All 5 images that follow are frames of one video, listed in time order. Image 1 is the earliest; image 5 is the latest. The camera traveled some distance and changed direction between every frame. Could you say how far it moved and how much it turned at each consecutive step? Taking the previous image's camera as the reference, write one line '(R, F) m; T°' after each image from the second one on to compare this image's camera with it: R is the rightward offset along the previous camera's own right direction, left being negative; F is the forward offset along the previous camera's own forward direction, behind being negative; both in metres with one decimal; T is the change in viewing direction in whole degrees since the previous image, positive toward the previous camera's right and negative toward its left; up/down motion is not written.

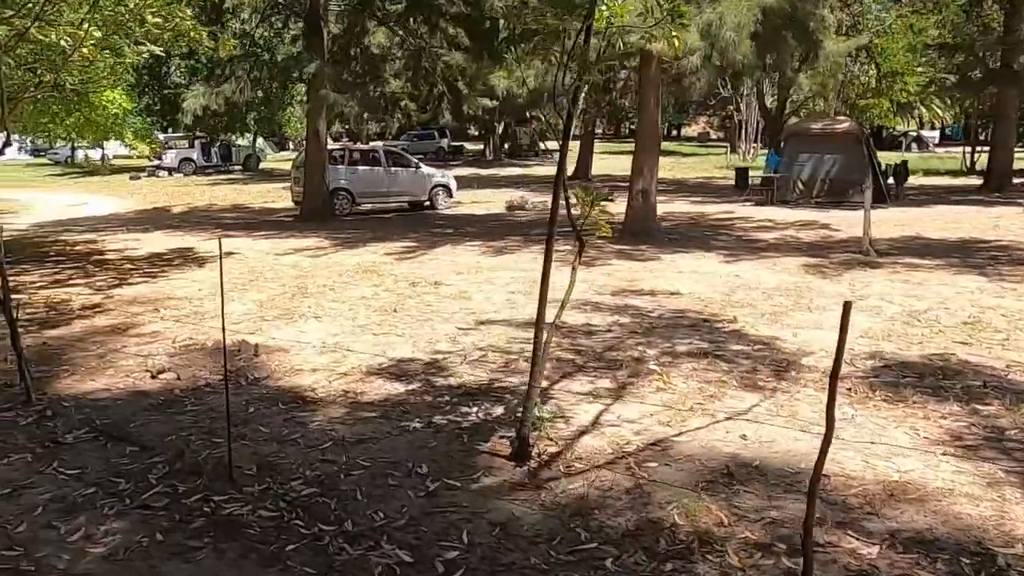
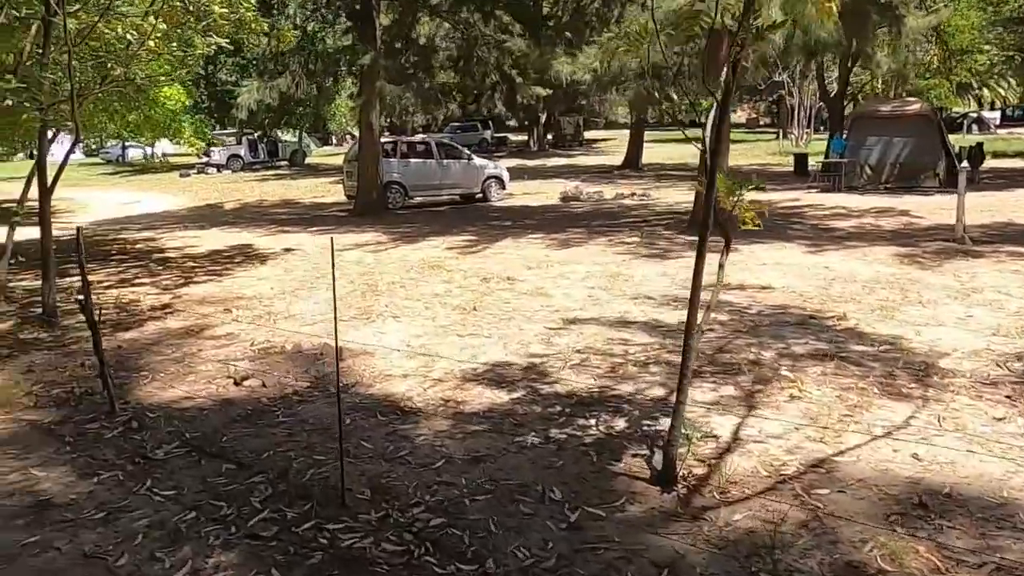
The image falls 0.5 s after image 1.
(-0.5, +0.5) m; -3°
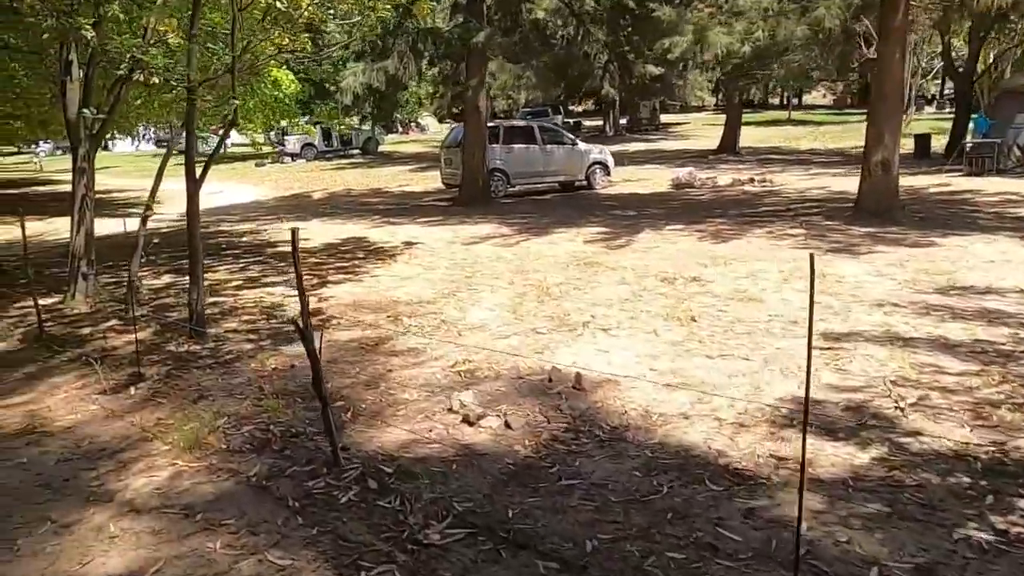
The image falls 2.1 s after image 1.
(-1.6, +1.2) m; -4°
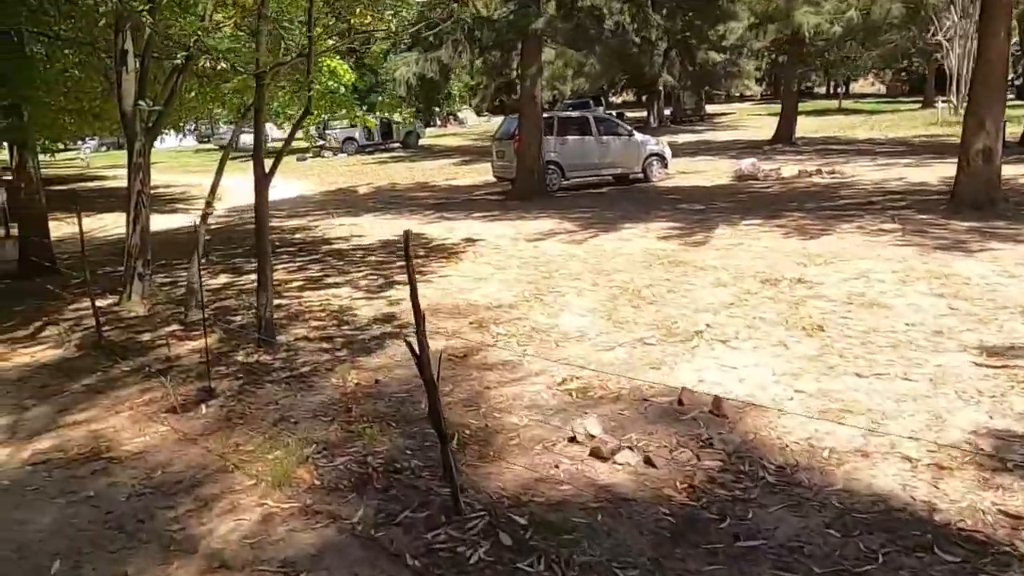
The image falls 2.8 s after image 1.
(-0.6, +0.7) m; -3°
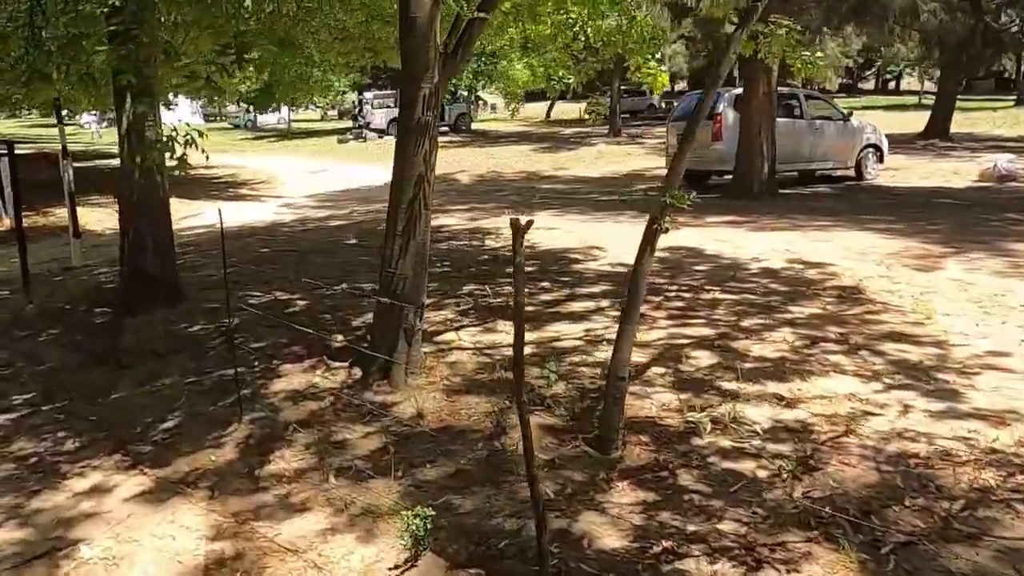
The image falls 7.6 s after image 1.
(-4.2, +4.5) m; +1°
